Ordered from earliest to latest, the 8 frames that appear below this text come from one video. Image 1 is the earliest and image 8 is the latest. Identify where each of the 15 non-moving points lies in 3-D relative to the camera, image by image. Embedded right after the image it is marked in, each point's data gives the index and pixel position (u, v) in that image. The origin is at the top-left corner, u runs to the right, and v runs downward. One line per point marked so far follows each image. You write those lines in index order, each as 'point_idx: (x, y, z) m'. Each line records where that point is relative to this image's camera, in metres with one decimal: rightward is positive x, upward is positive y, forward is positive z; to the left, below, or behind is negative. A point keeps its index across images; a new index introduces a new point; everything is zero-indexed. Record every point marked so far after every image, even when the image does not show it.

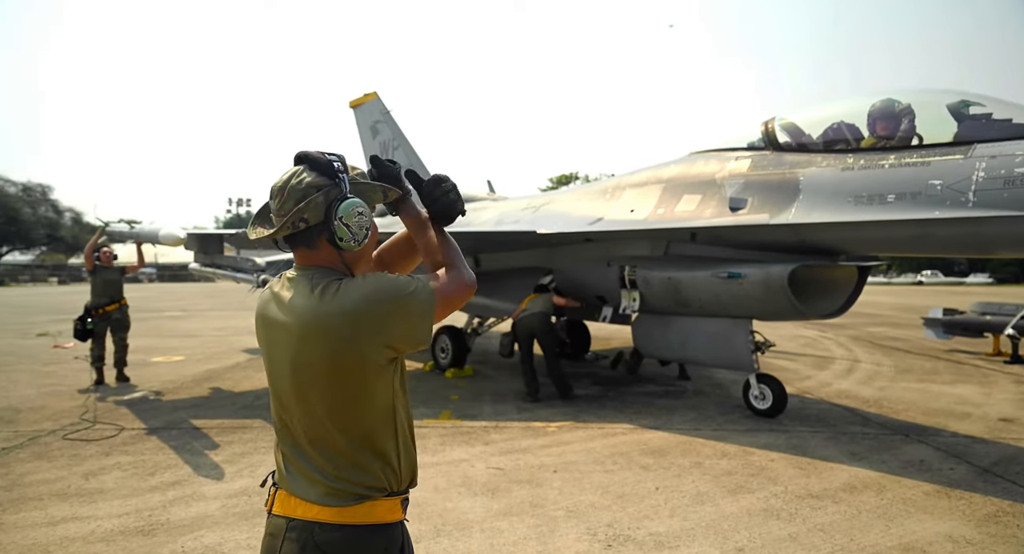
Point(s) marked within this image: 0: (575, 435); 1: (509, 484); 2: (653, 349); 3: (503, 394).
0: (+0.7, -1.6, +5.8) m
1: (0.0, -1.5, +4.0) m
2: (+1.9, -1.0, +7.5) m
3: (-0.1, -1.7, +8.3) m
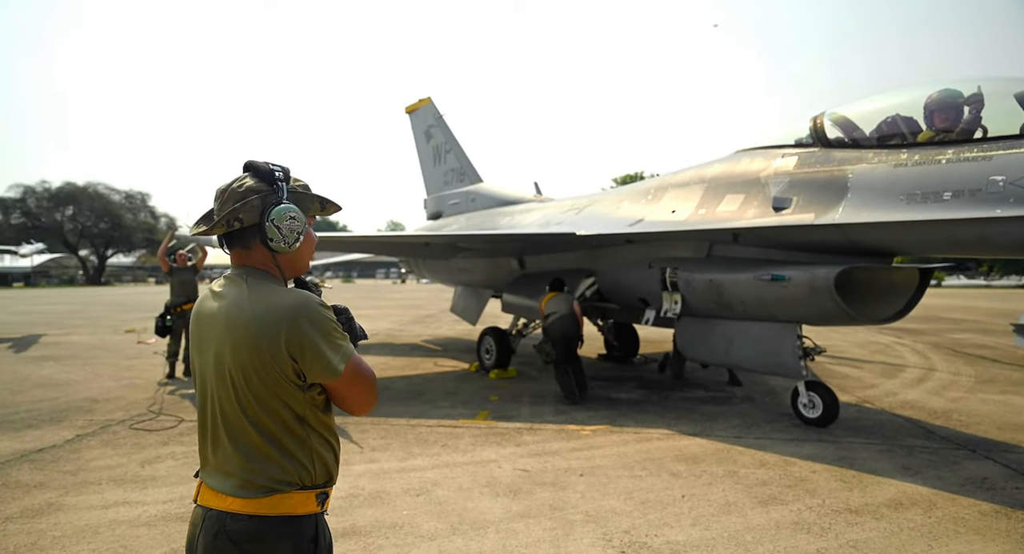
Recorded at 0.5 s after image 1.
0: (+1.0, -1.7, +5.7) m
1: (+0.1, -1.5, +4.1) m
2: (+2.4, -1.0, +7.3) m
3: (+0.5, -1.8, +8.3) m
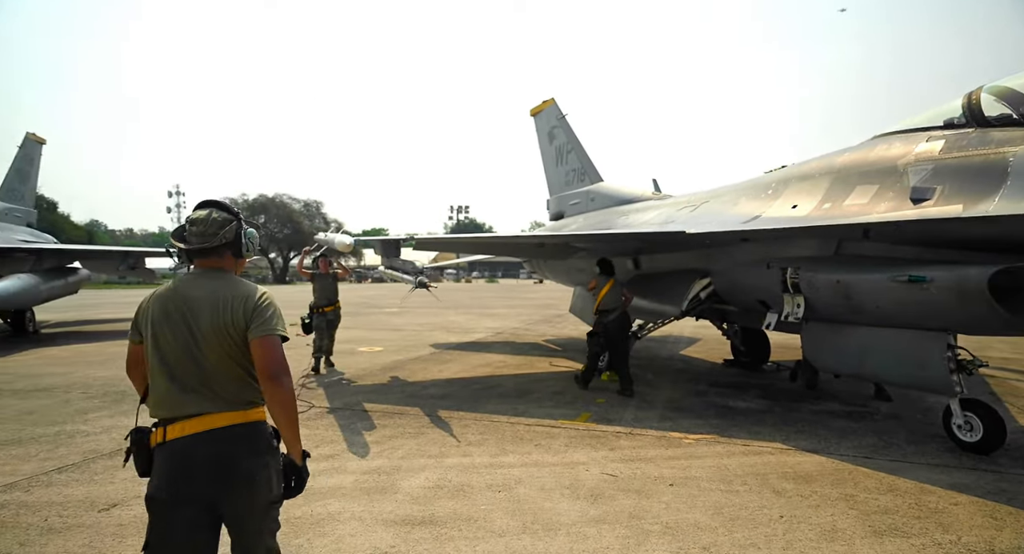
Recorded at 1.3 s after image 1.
0: (+2.0, -1.7, +5.4) m
1: (+0.7, -1.5, +4.0) m
2: (+3.7, -1.0, +6.6) m
3: (+2.0, -1.8, +8.0) m
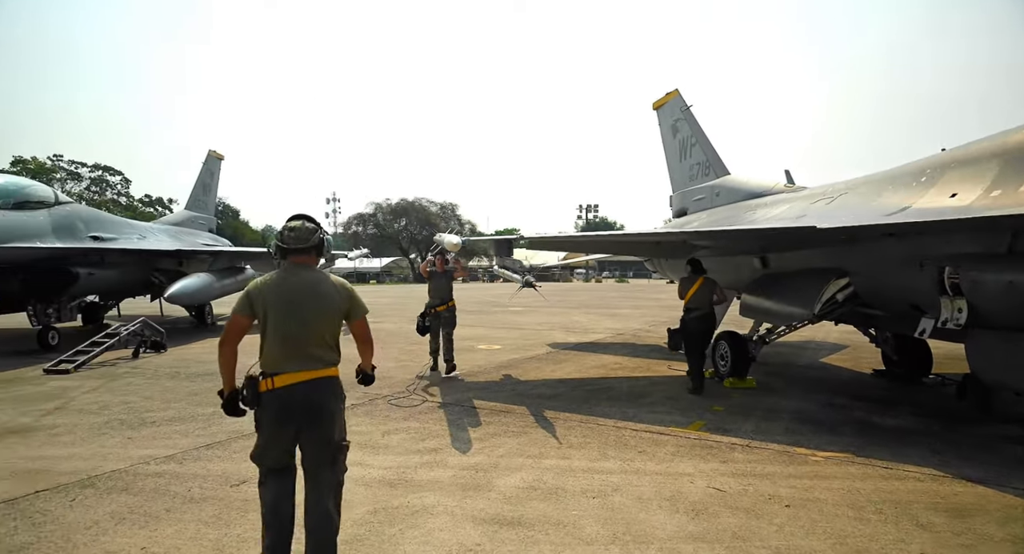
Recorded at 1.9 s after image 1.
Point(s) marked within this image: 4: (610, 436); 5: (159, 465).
0: (+2.9, -1.7, +4.8) m
1: (+1.4, -1.5, +3.7) m
2: (+4.8, -1.0, +5.6) m
3: (+3.5, -1.8, +7.4) m
4: (+1.0, -1.5, +5.4) m
5: (-2.4, -1.3, +3.8) m
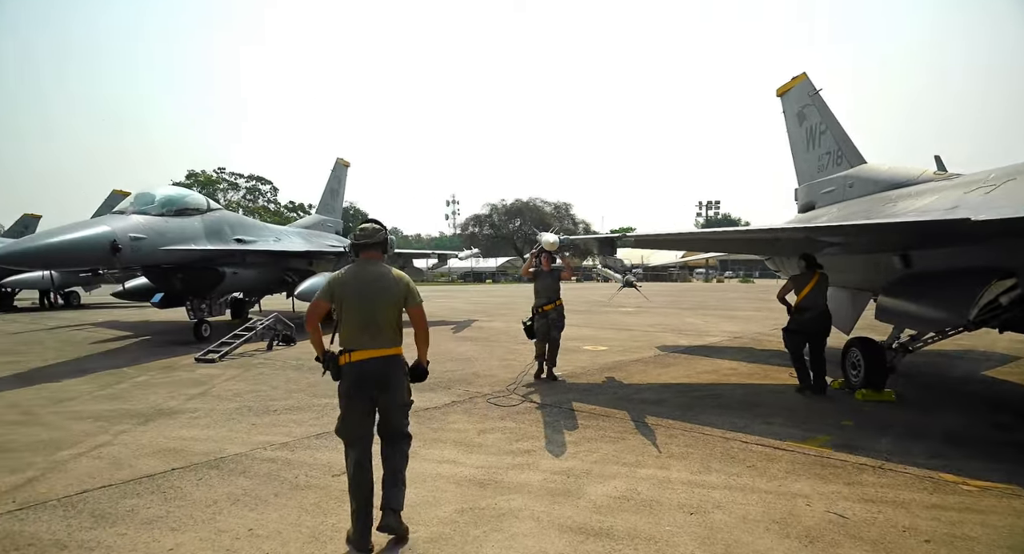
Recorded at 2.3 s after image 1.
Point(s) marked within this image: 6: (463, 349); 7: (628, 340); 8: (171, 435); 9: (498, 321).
0: (+3.6, -1.7, +4.1) m
1: (+1.9, -1.5, +3.3) m
2: (+5.7, -1.0, +4.5) m
3: (+4.7, -1.8, +6.5) m
4: (+1.8, -1.5, +5.1) m
5: (-1.8, -1.3, +4.1) m
6: (-0.8, -1.2, +9.6) m
7: (+2.3, -1.3, +11.2) m
8: (-2.7, -1.3, +4.5) m
9: (-0.4, -1.1, +14.3) m
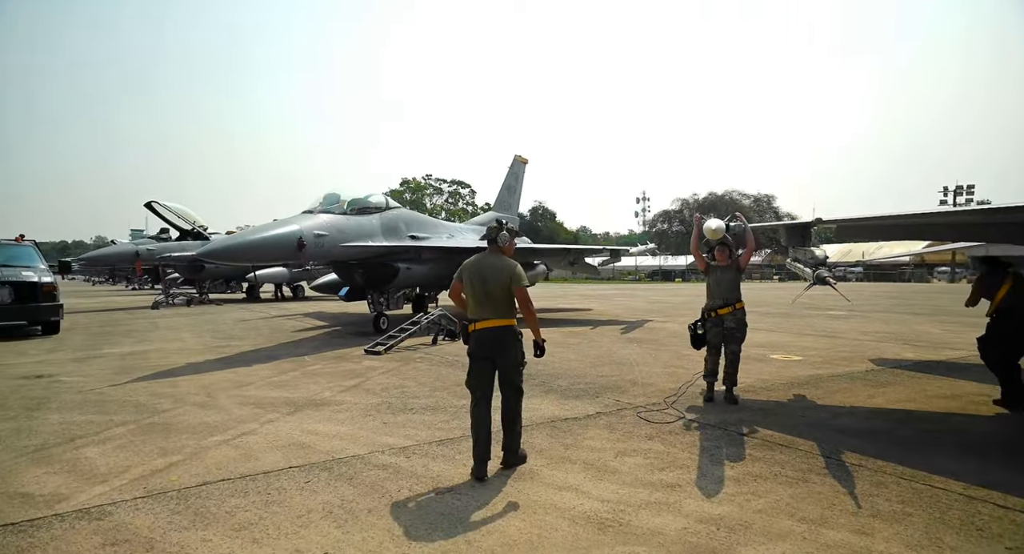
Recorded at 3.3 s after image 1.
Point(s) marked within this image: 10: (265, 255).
0: (+4.2, -1.7, +2.2) m
1: (+2.4, -1.5, +1.9) m
2: (+6.3, -1.0, +1.8) m
3: (+6.0, -1.7, +4.0) m
4: (+2.9, -1.5, +3.6) m
5: (-0.9, -1.3, +3.9) m
6: (+1.8, -1.2, +8.8) m
7: (+5.3, -1.2, +9.3) m
8: (-1.7, -1.2, +4.6) m
9: (+3.8, -1.1, +13.1) m
10: (-3.8, +0.3, +8.6) m
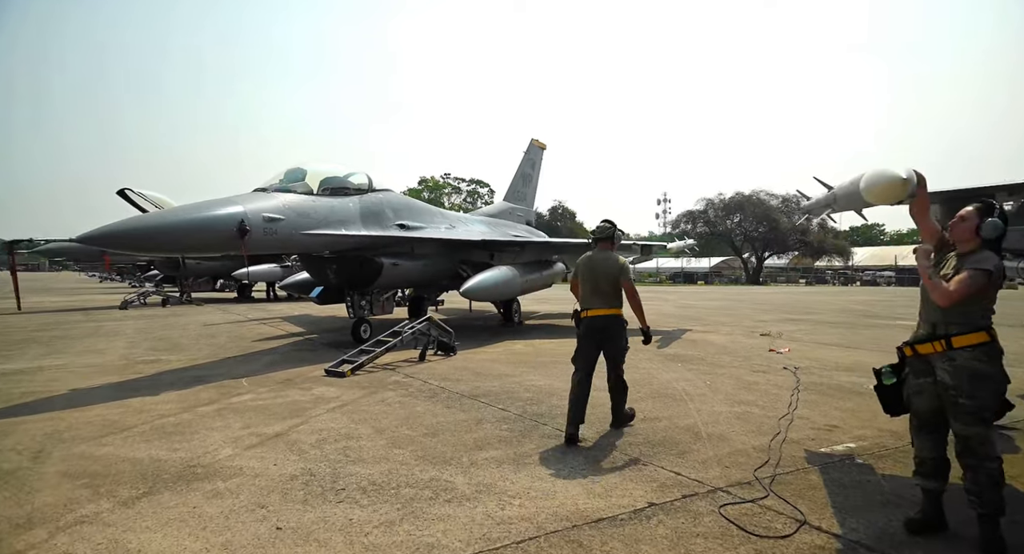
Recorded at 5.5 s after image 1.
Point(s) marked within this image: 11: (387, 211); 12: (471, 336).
0: (+4.1, -1.7, -0.1) m
1: (+2.2, -1.5, -0.2) m
2: (+6.2, -1.0, -0.5) m
3: (+6.0, -1.8, +1.7) m
4: (+2.8, -1.5, +1.4) m
5: (-0.9, -1.2, +1.8) m
6: (+1.9, -1.2, +6.6) m
7: (+5.4, -1.2, +7.0) m
8: (-1.7, -1.2, +2.5) m
9: (+4.0, -1.1, +10.9) m
10: (-3.7, +0.4, +6.6) m
11: (-2.1, +1.1, +9.6) m
12: (-0.8, -1.1, +10.5) m
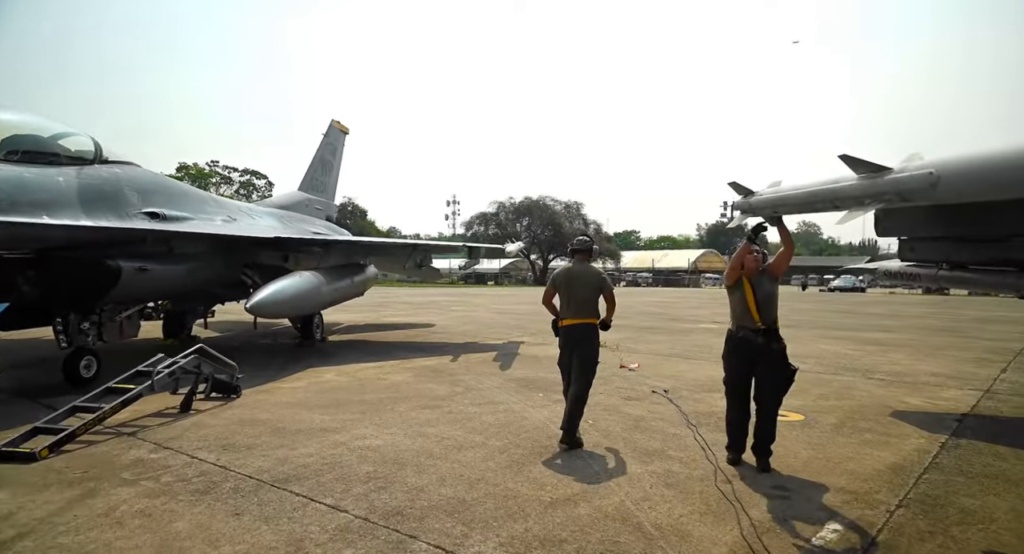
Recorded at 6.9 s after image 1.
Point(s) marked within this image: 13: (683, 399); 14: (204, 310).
0: (+4.8, -1.8, -0.1) m
1: (+3.1, -1.7, -1.0) m
2: (+6.9, -1.2, +0.3) m
3: (+5.9, -1.9, +2.2) m
4: (+3.0, -1.7, +0.8) m
5: (-0.6, -1.4, -0.2) m
6: (+0.3, -1.3, +5.3) m
7: (+3.4, -1.4, +6.9) m
8: (-1.6, -1.3, +0.1) m
9: (+0.7, -1.2, +10.0) m
10: (-4.9, +0.2, +3.2) m
11: (-4.5, +1.0, +6.6) m
12: (-3.6, -1.2, +7.9) m
13: (+1.9, -1.3, +6.0) m
14: (-4.8, -0.6, +8.7) m
